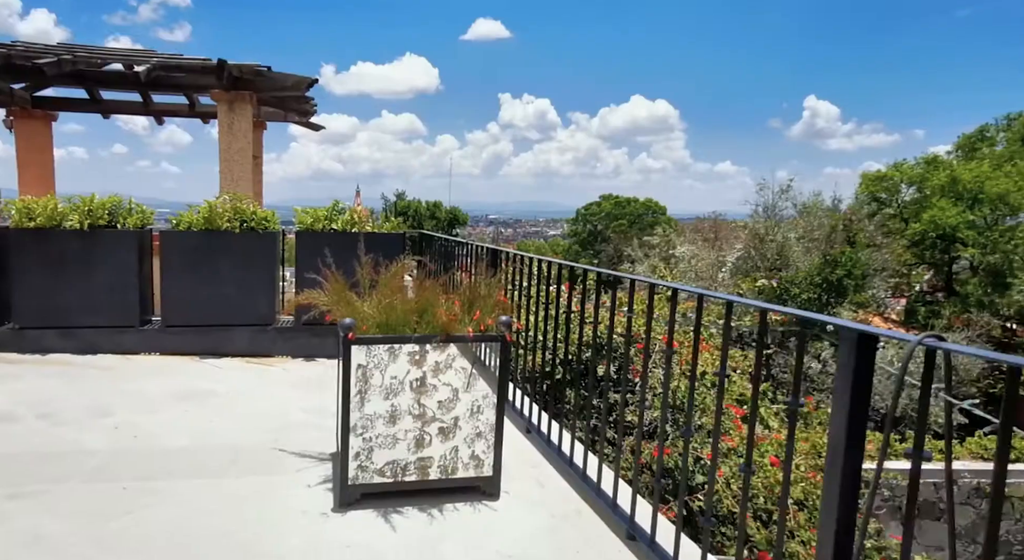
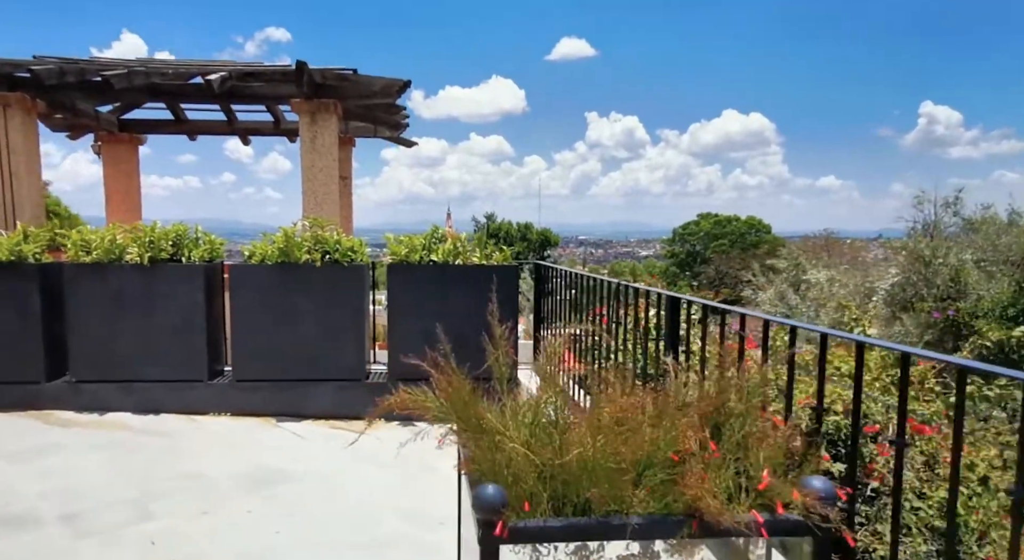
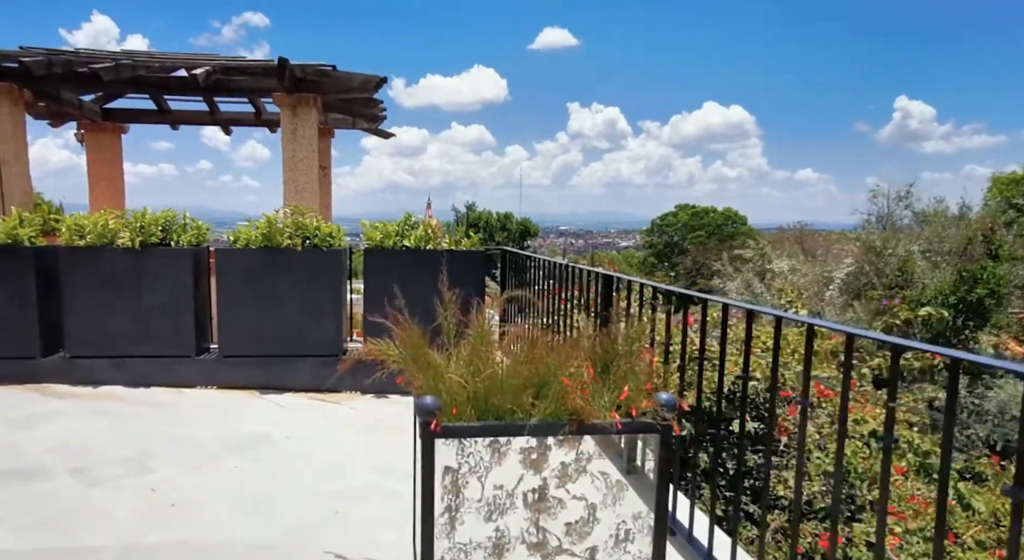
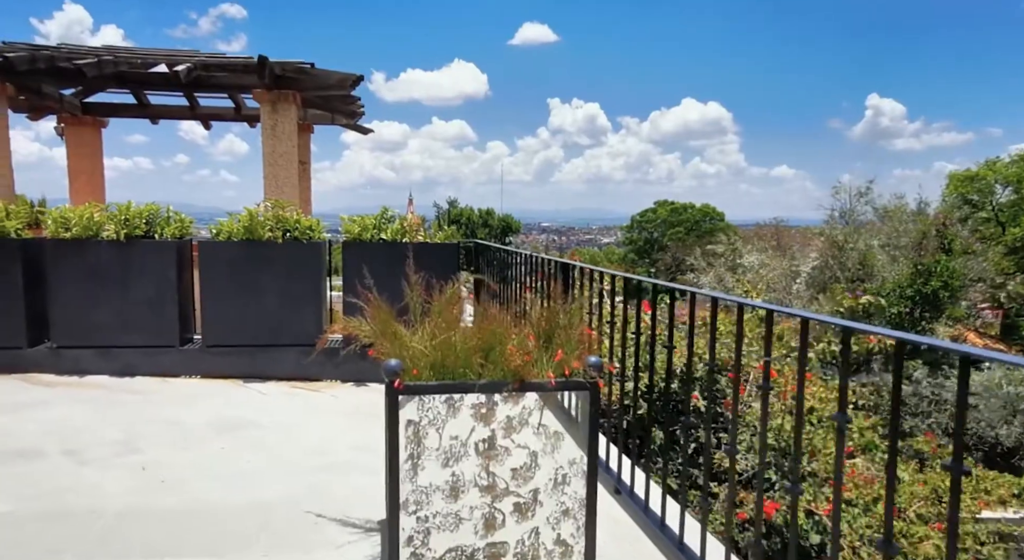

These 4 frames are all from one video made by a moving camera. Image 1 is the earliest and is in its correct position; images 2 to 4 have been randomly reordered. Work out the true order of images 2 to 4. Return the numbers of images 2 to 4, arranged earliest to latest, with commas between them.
4, 3, 2
